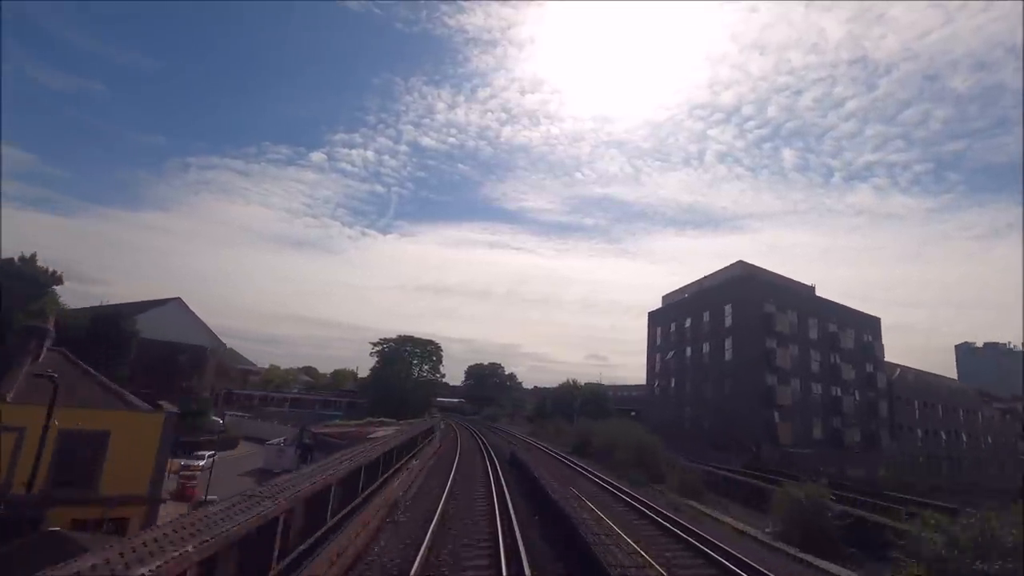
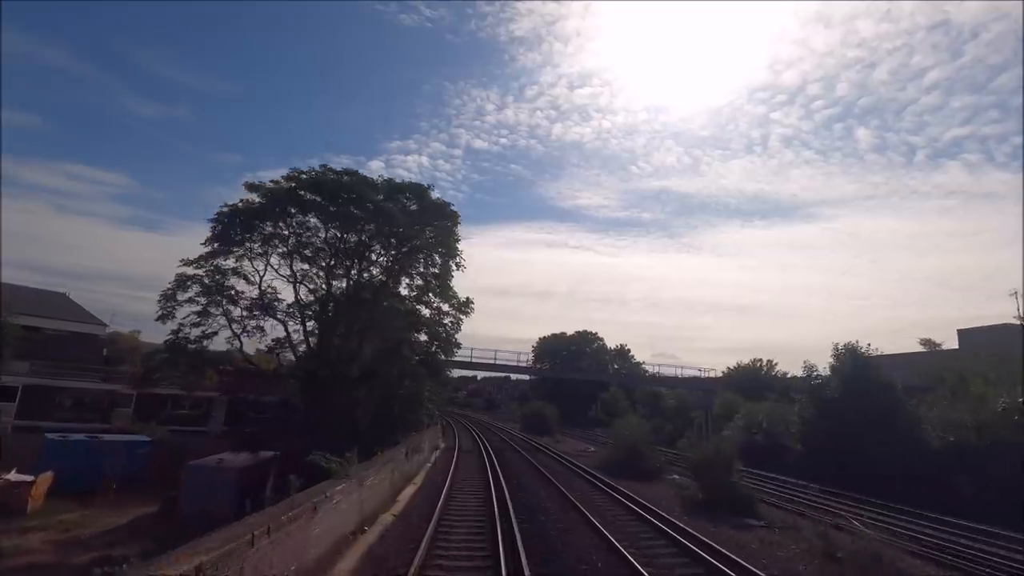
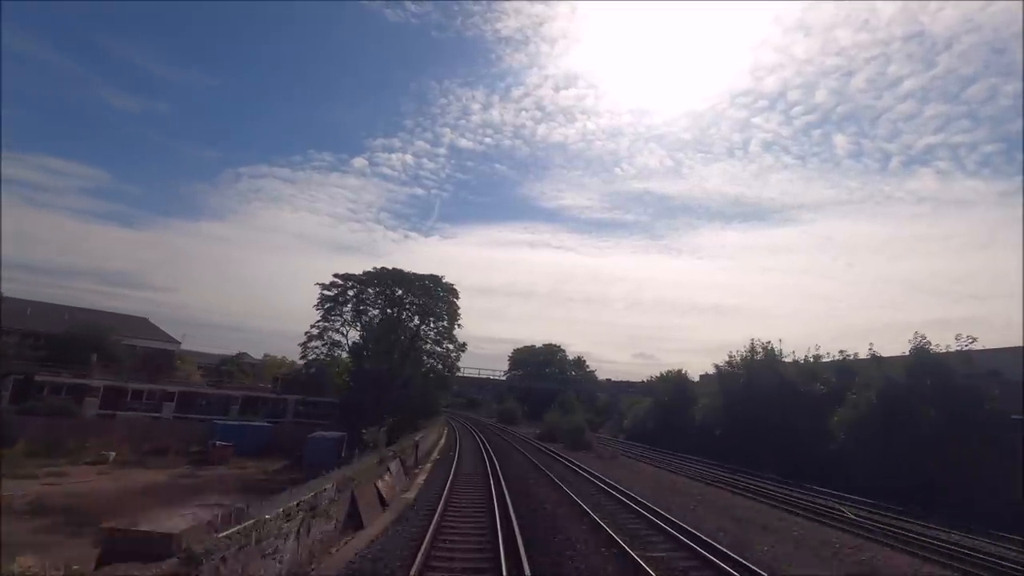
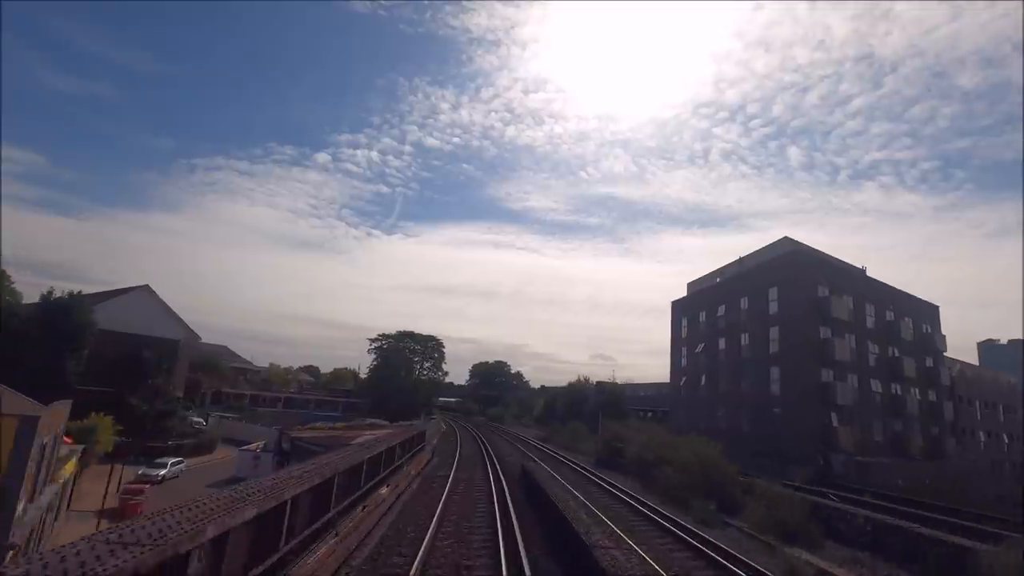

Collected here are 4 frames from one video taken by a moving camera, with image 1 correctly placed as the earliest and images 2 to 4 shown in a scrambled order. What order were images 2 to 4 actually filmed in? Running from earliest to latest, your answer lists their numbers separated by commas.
4, 3, 2
